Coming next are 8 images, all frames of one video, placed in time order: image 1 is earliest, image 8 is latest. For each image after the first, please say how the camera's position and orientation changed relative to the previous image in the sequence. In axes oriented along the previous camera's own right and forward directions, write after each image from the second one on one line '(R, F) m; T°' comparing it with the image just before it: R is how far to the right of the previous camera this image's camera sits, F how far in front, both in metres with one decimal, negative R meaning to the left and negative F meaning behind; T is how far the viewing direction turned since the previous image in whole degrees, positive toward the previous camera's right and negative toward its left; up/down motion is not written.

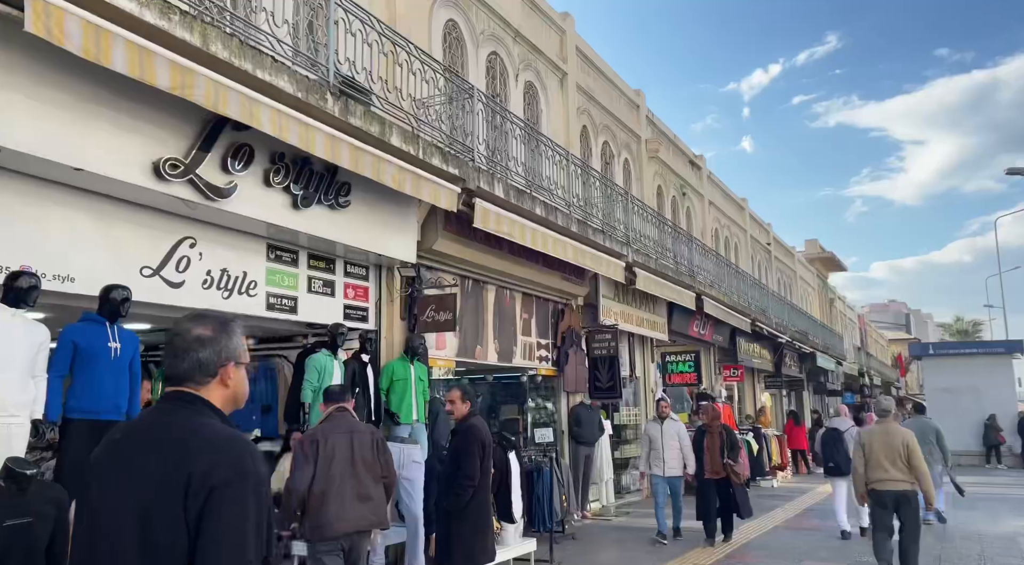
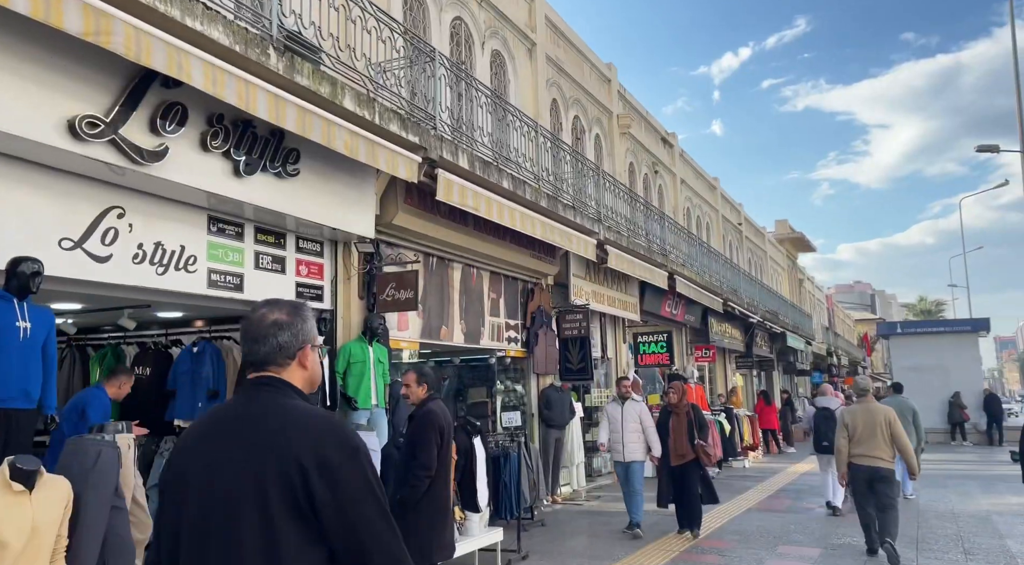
(+0.1, +0.4) m; +2°
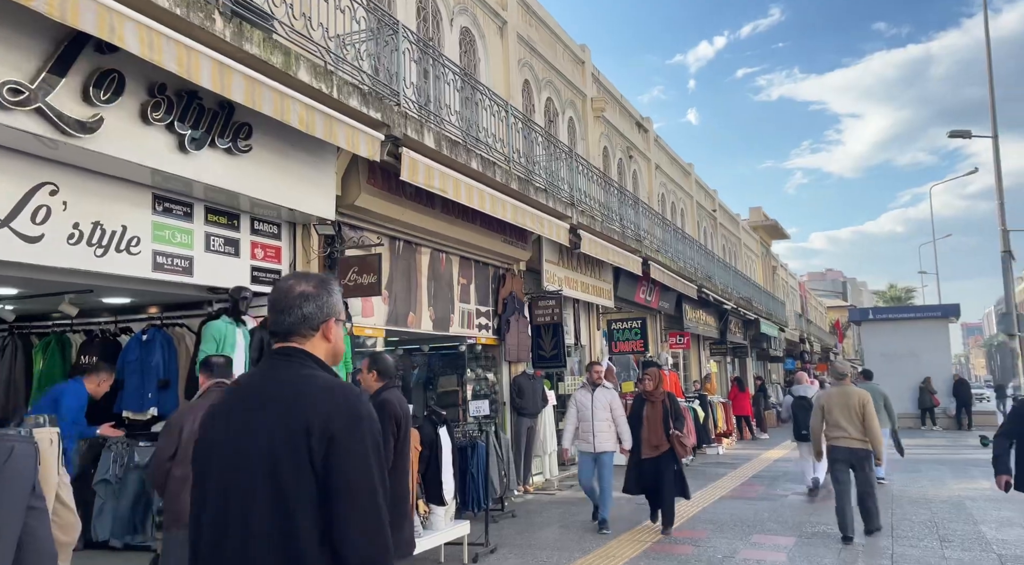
(+0.1, +0.3) m; +2°
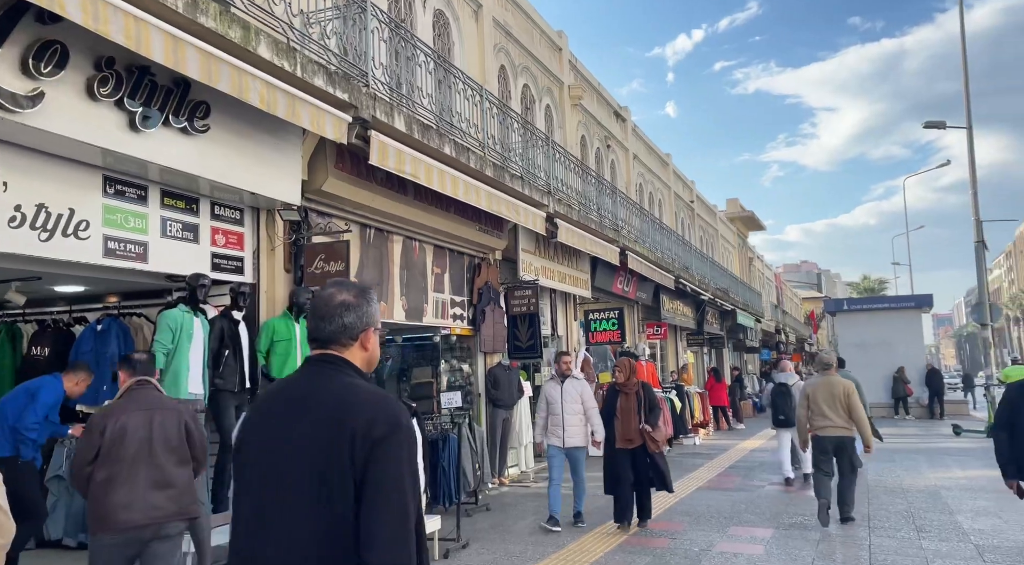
(0.0, +0.2) m; +2°
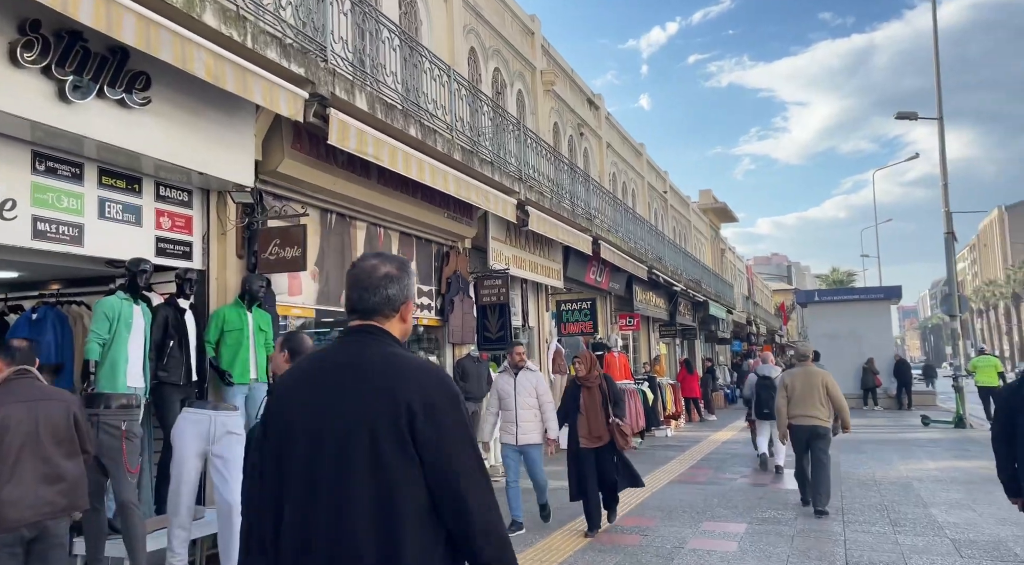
(+0.1, +0.3) m; +2°
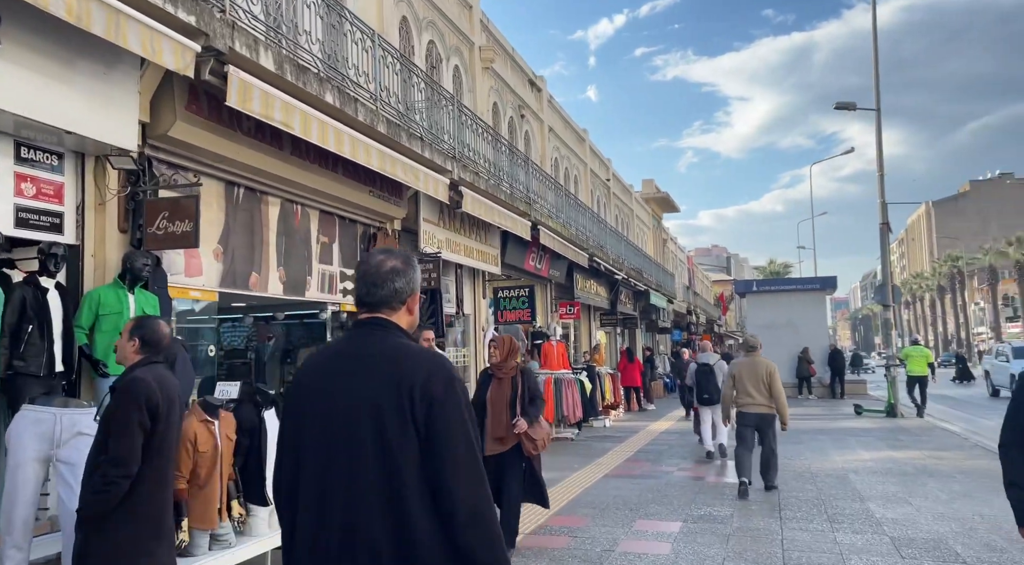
(+0.2, +0.5) m; +4°
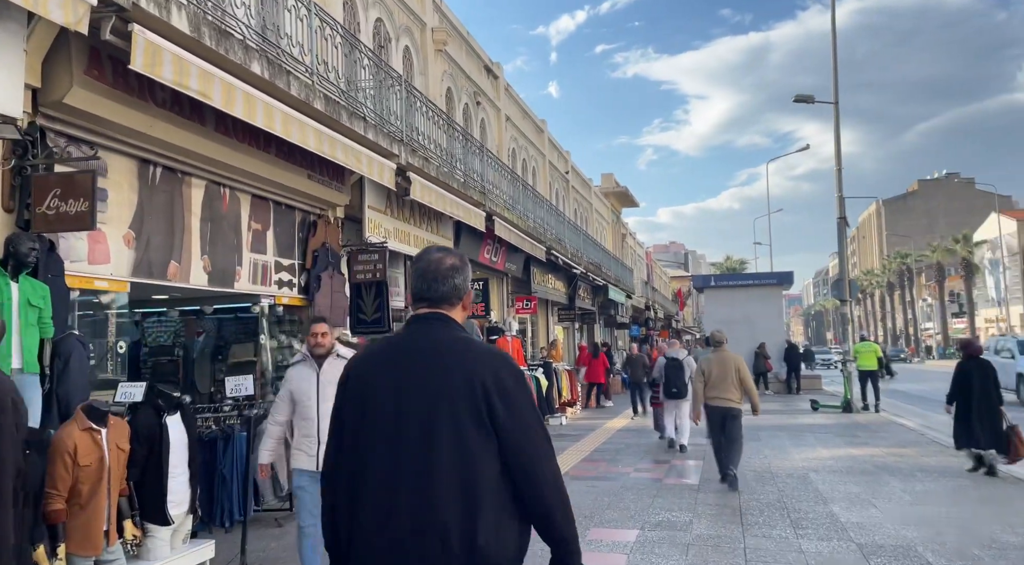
(+0.1, +0.5) m; +3°
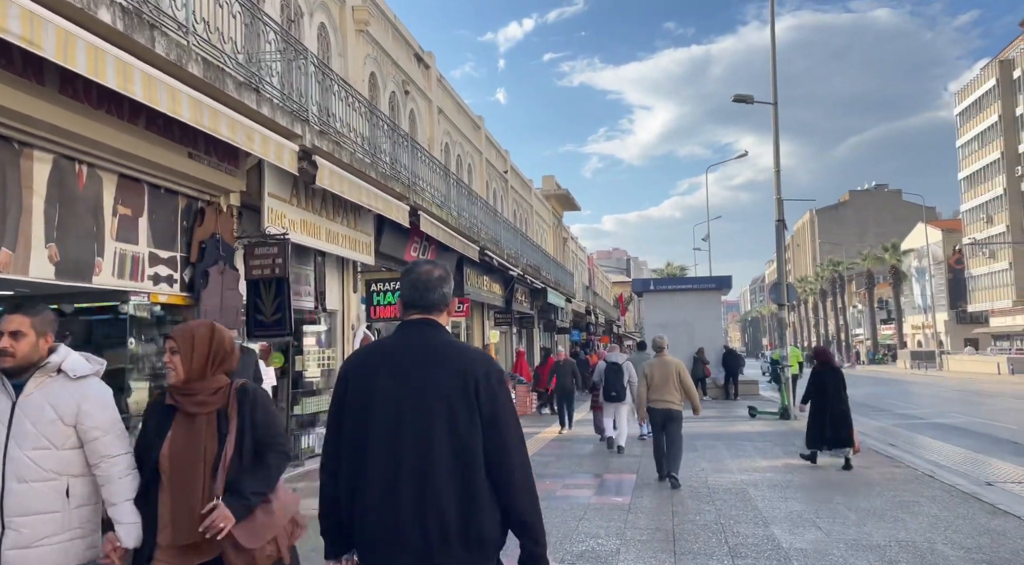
(+0.3, +0.8) m; +4°
